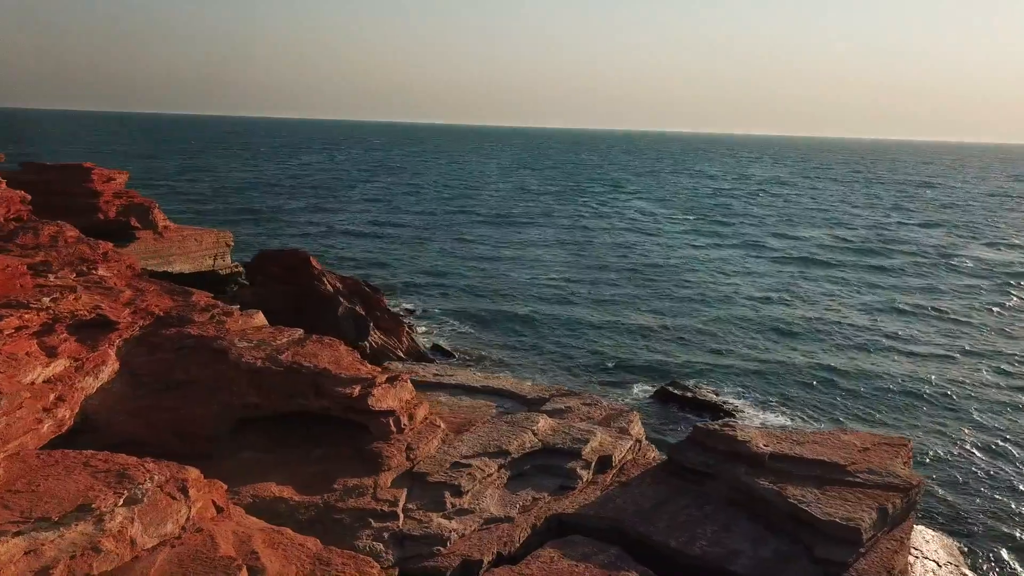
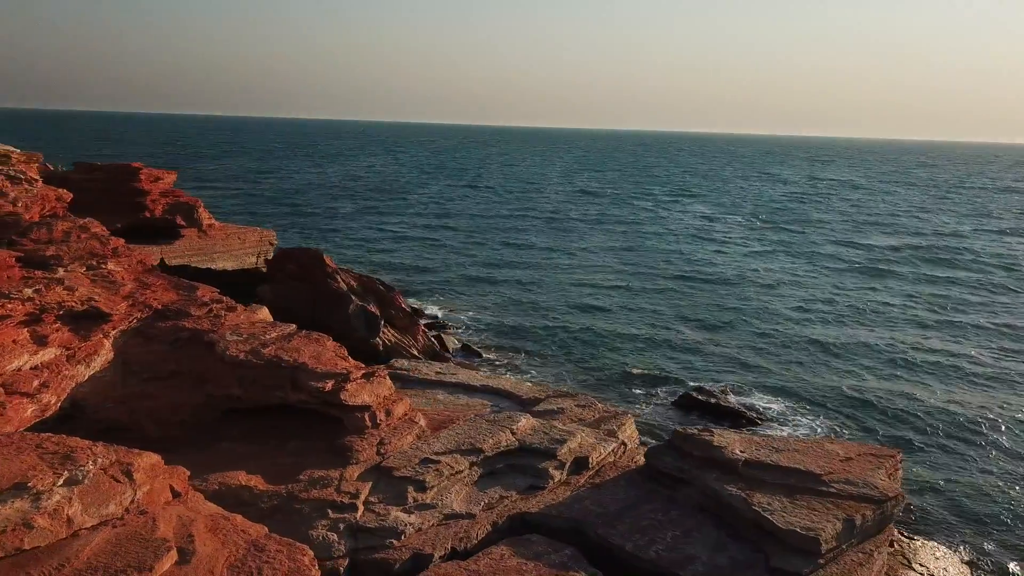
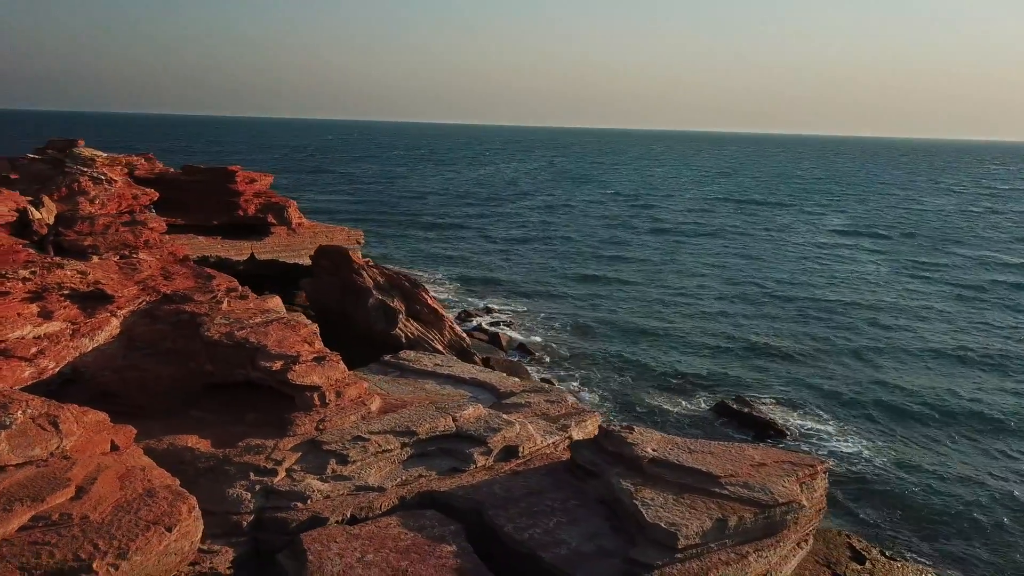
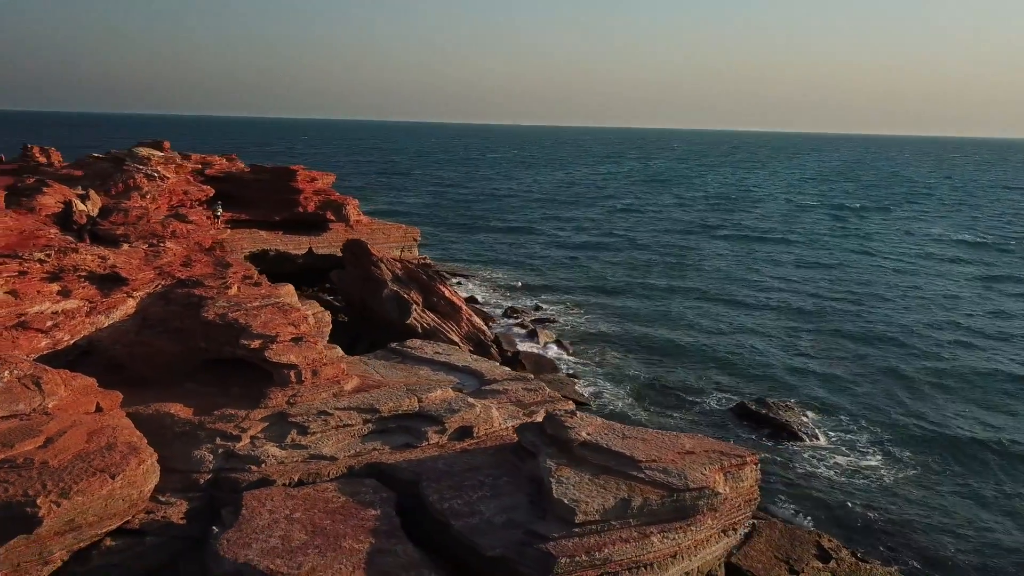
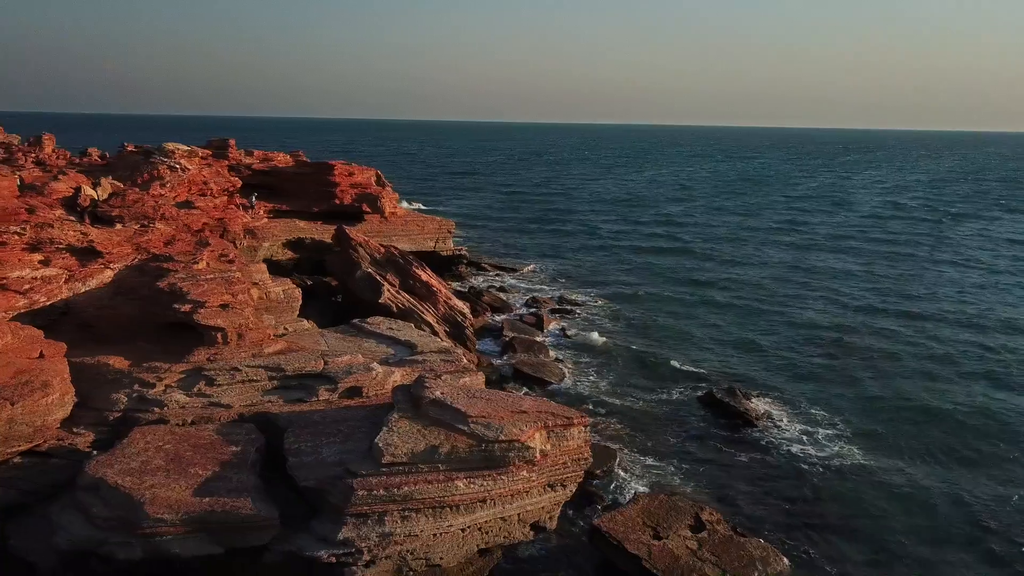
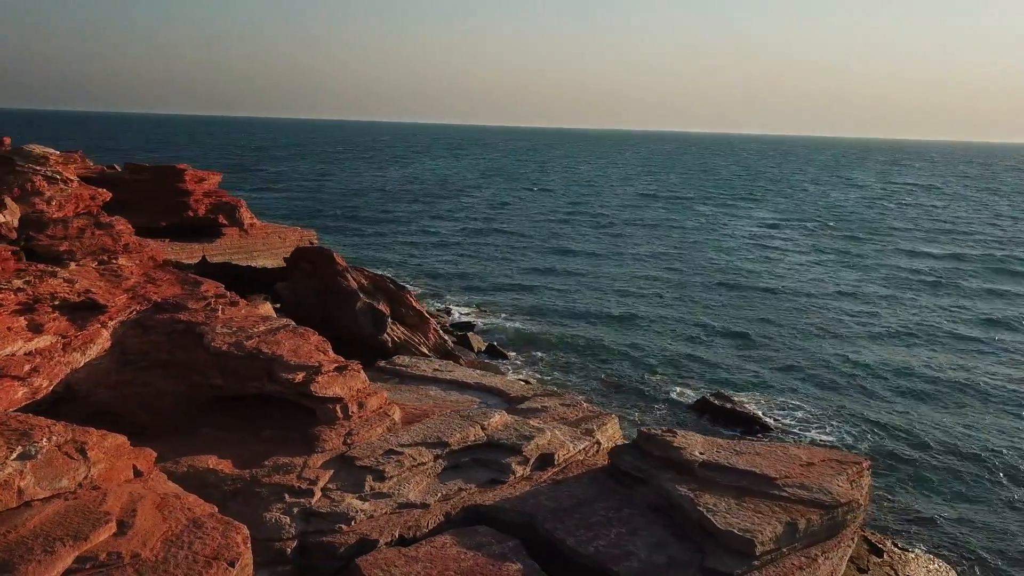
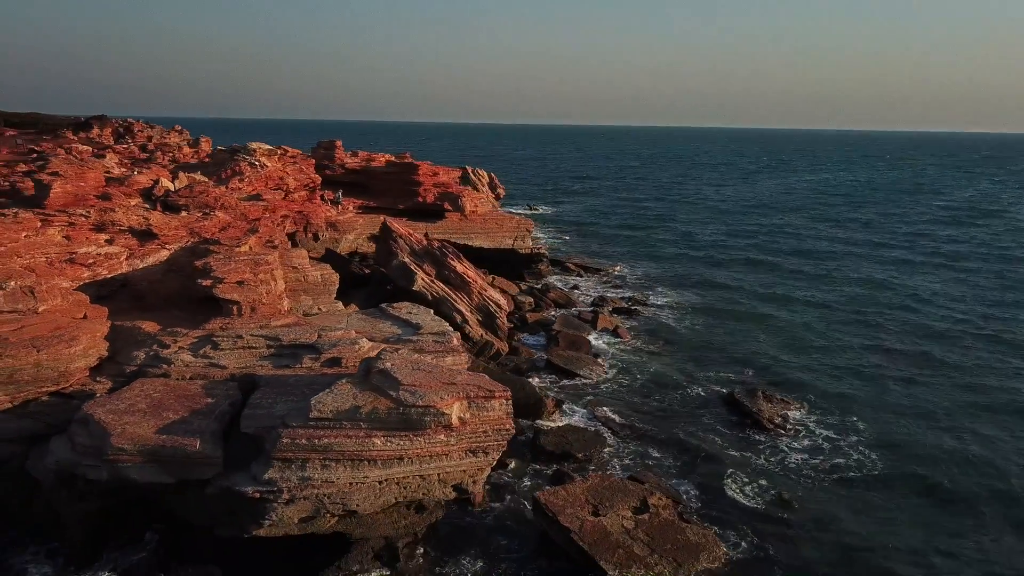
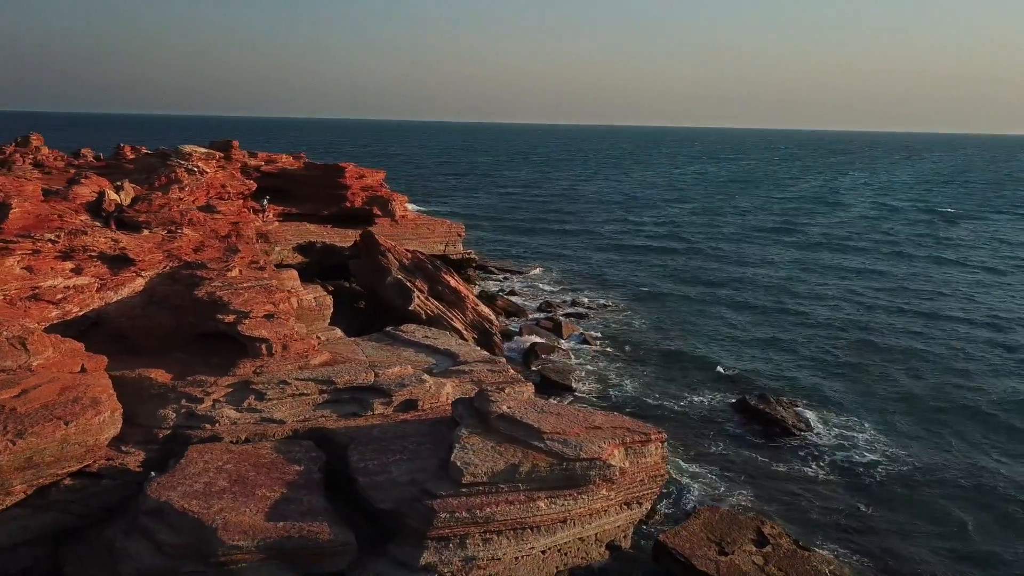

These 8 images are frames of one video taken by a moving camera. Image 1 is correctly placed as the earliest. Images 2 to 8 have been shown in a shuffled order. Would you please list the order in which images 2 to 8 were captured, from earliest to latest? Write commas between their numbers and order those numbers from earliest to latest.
2, 6, 3, 4, 8, 5, 7
